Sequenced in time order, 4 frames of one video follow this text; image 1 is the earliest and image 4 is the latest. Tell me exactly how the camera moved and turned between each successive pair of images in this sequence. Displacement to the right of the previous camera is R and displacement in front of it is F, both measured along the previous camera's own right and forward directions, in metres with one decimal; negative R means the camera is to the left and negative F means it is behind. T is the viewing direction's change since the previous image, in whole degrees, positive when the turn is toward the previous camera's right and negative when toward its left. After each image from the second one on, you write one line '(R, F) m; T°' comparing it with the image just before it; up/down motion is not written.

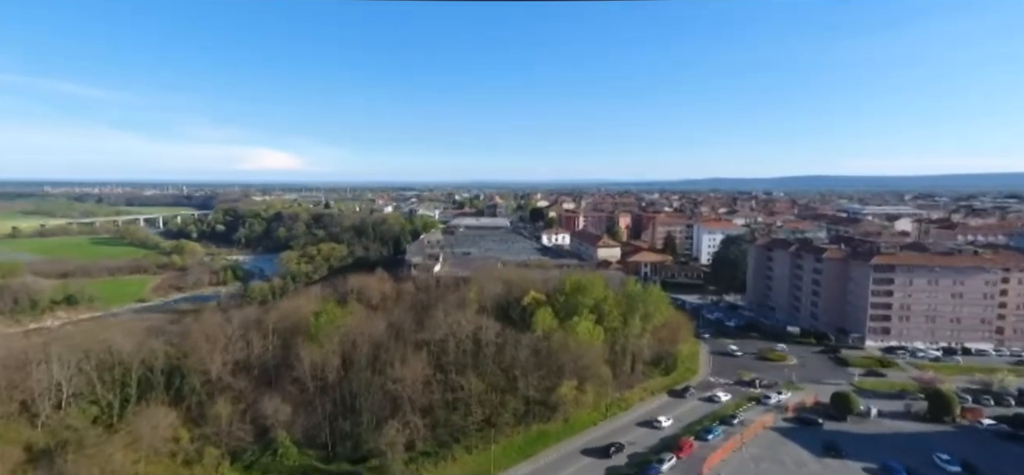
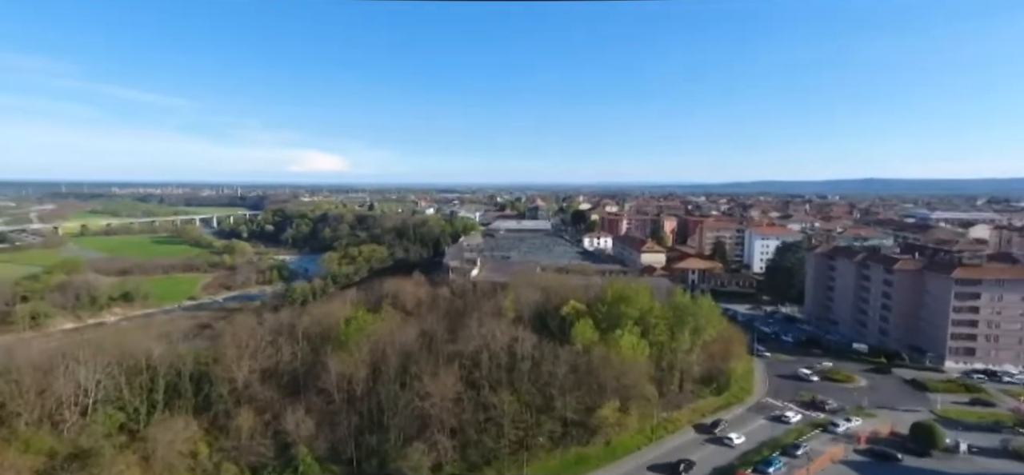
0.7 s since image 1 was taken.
(0.0, +0.6) m; -5°
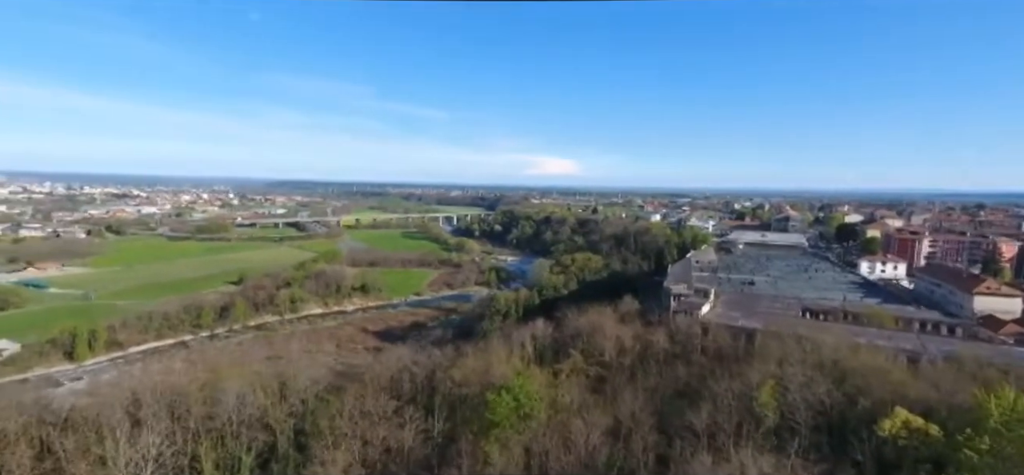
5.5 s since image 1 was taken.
(-0.4, +3.4) m; -25°
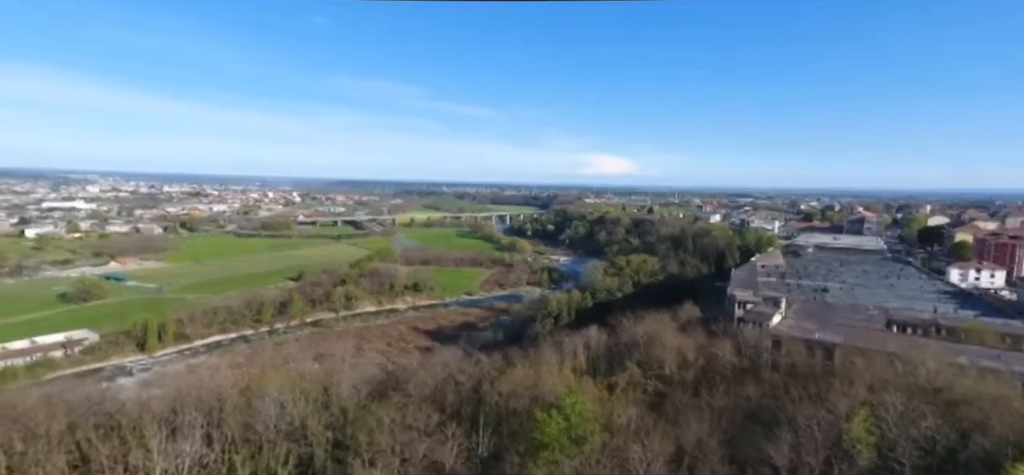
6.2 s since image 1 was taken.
(0.0, +0.5) m; -6°
